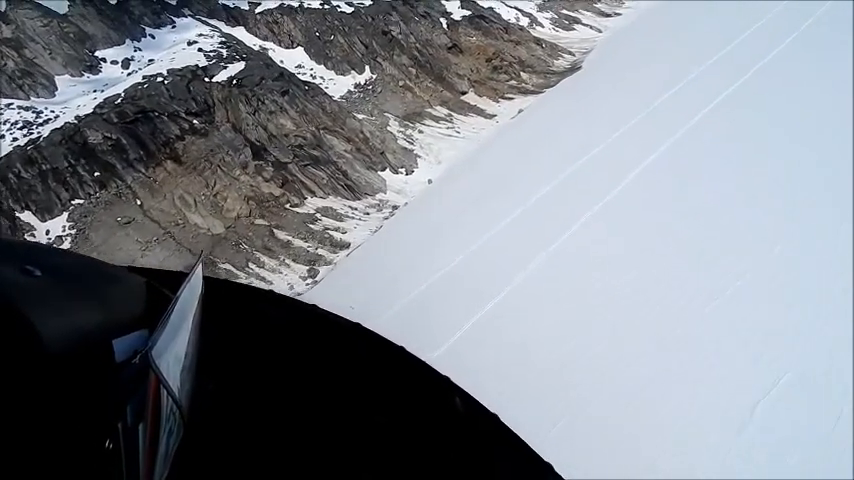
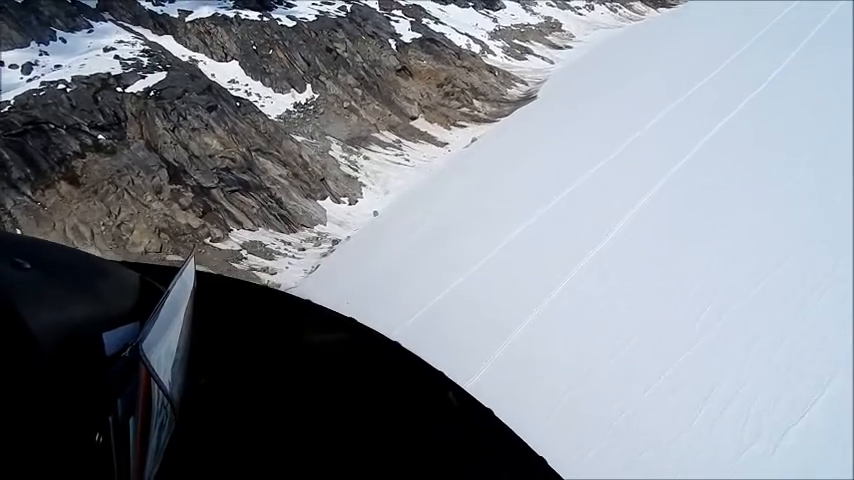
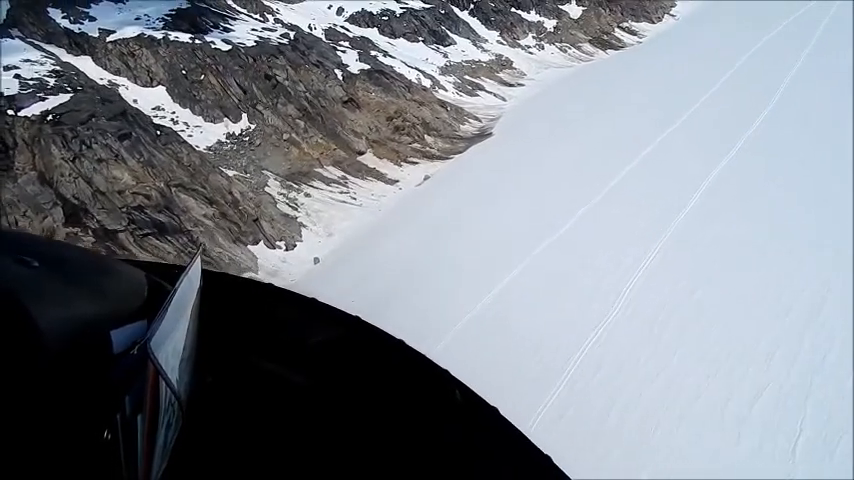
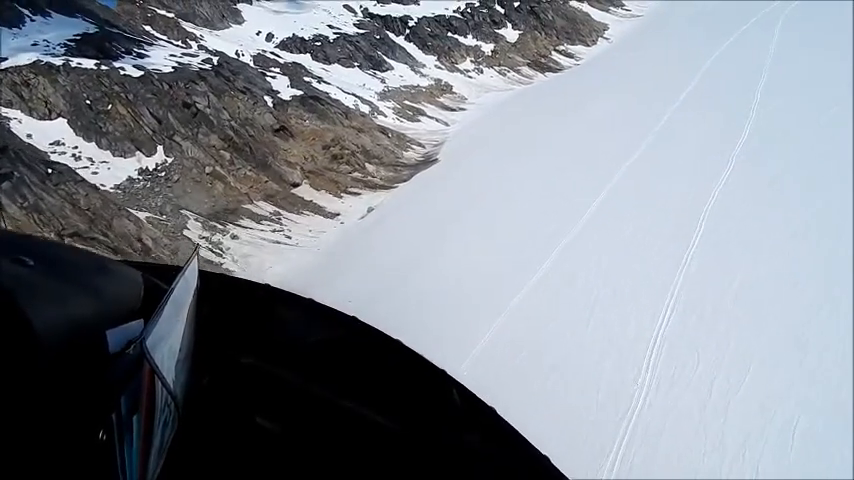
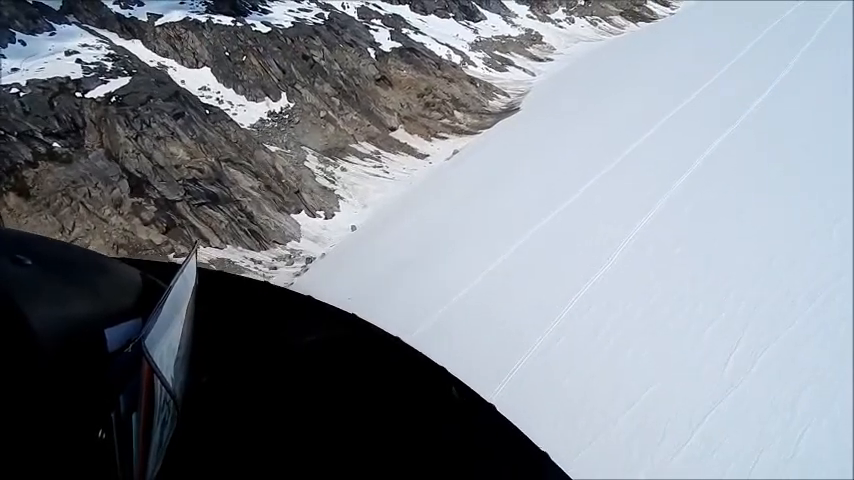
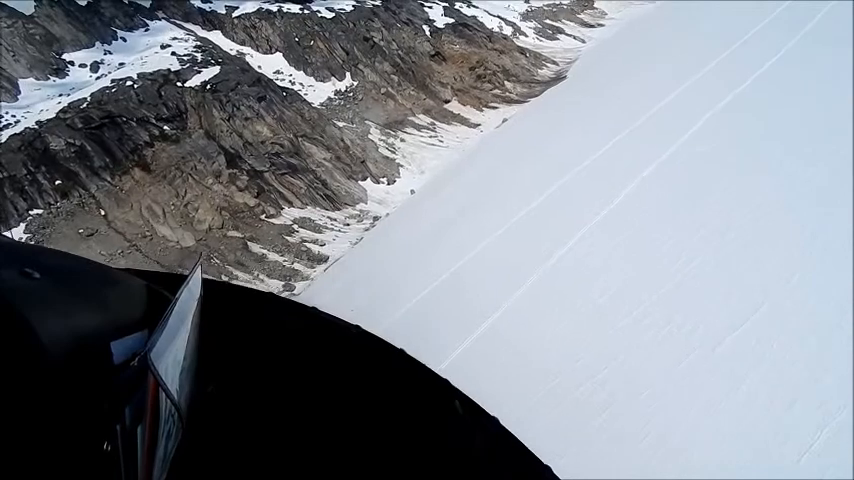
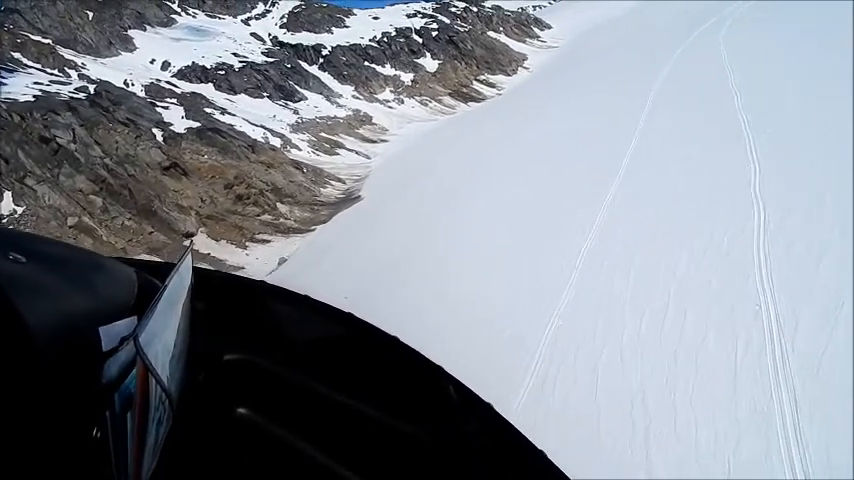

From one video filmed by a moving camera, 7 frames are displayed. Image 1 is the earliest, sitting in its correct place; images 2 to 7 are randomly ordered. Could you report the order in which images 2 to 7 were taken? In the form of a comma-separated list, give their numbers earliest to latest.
6, 2, 5, 3, 4, 7
